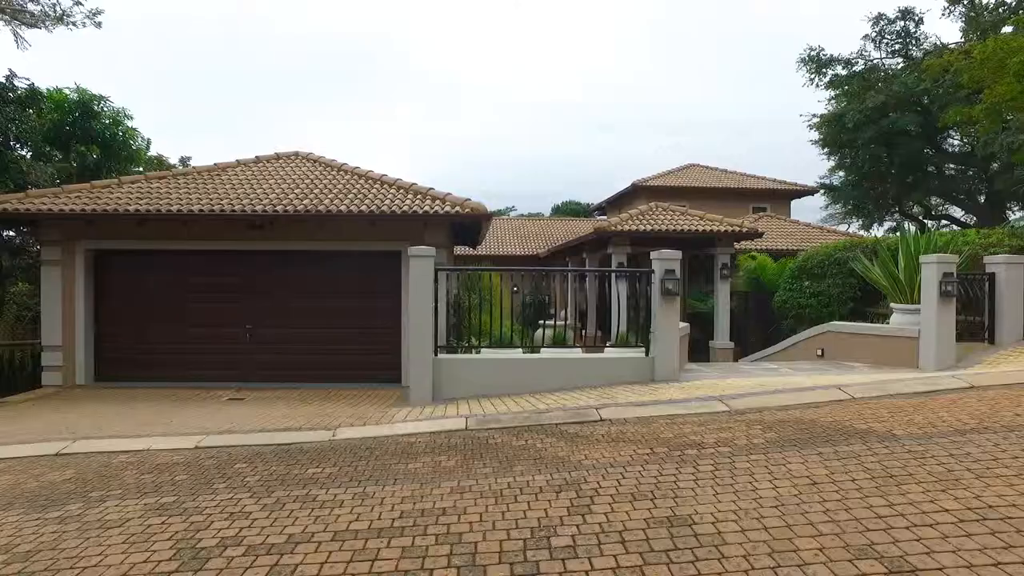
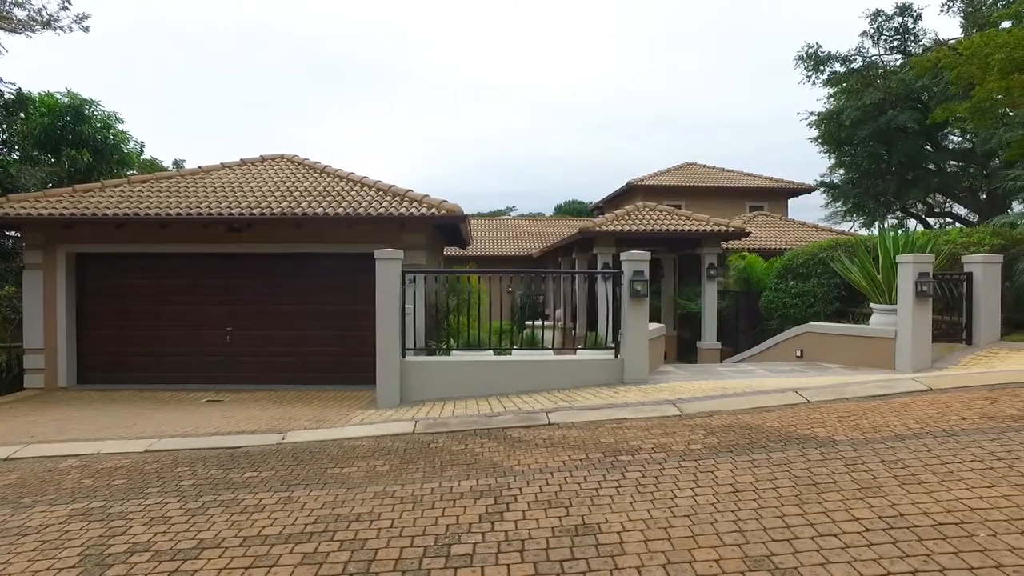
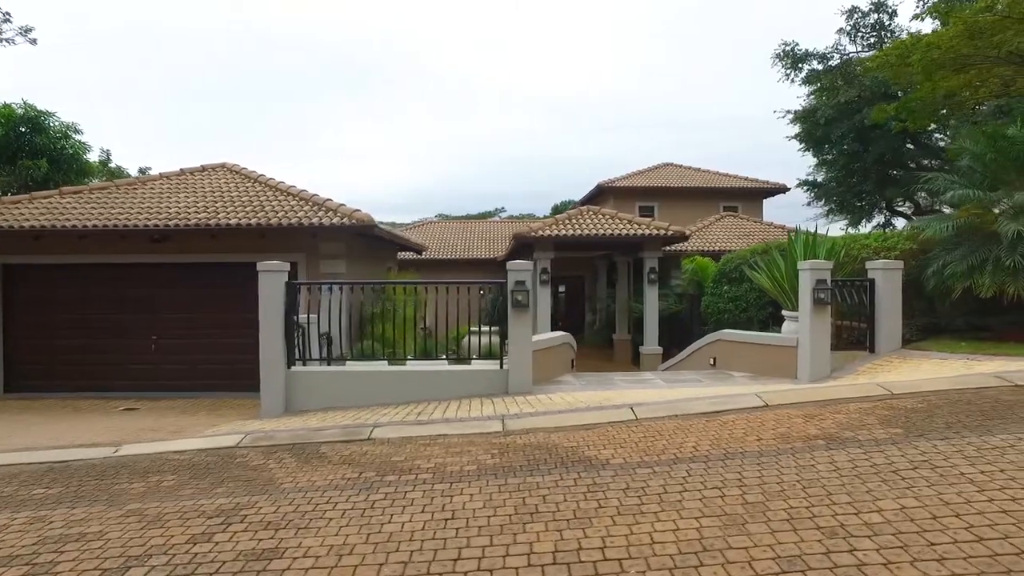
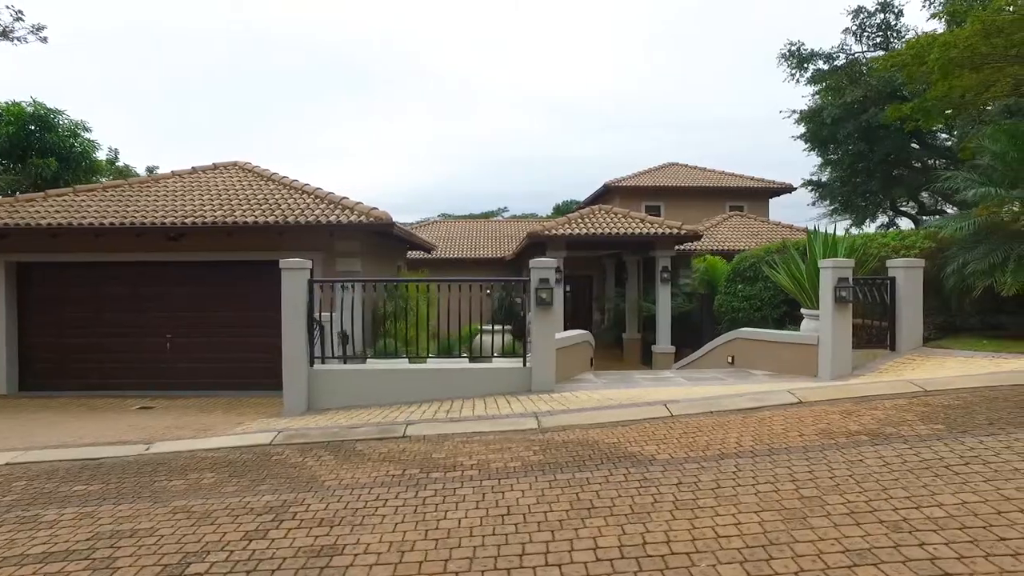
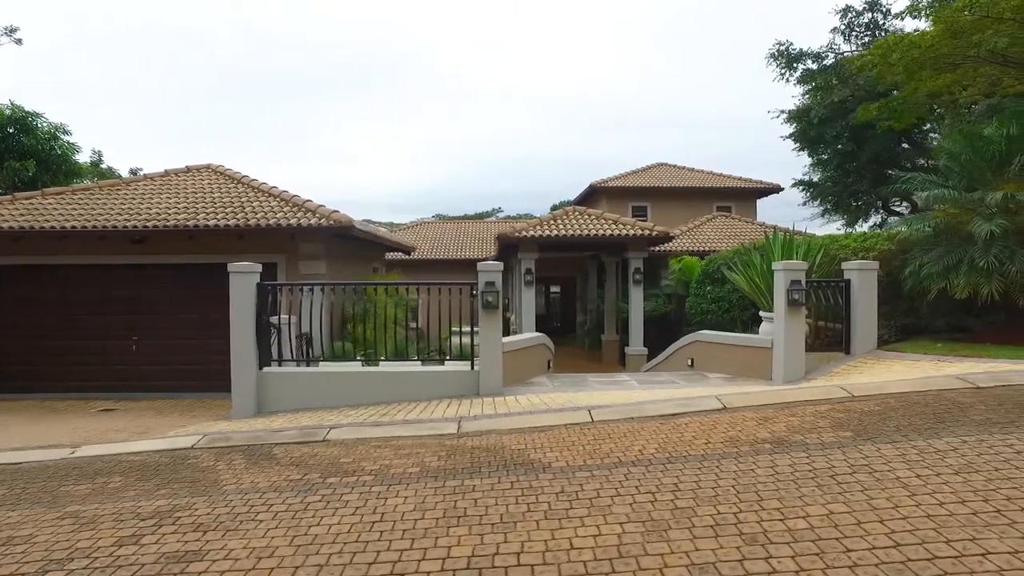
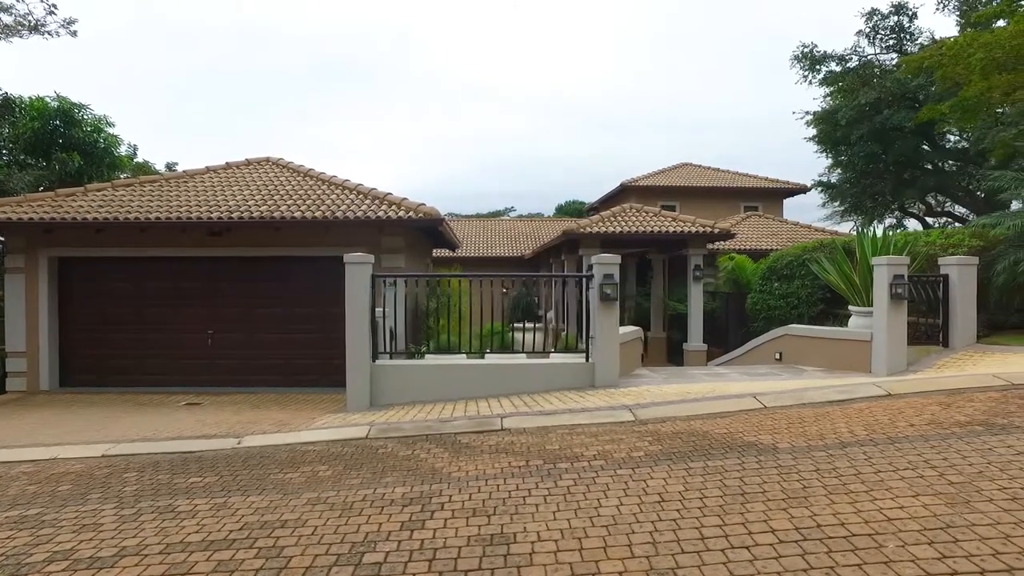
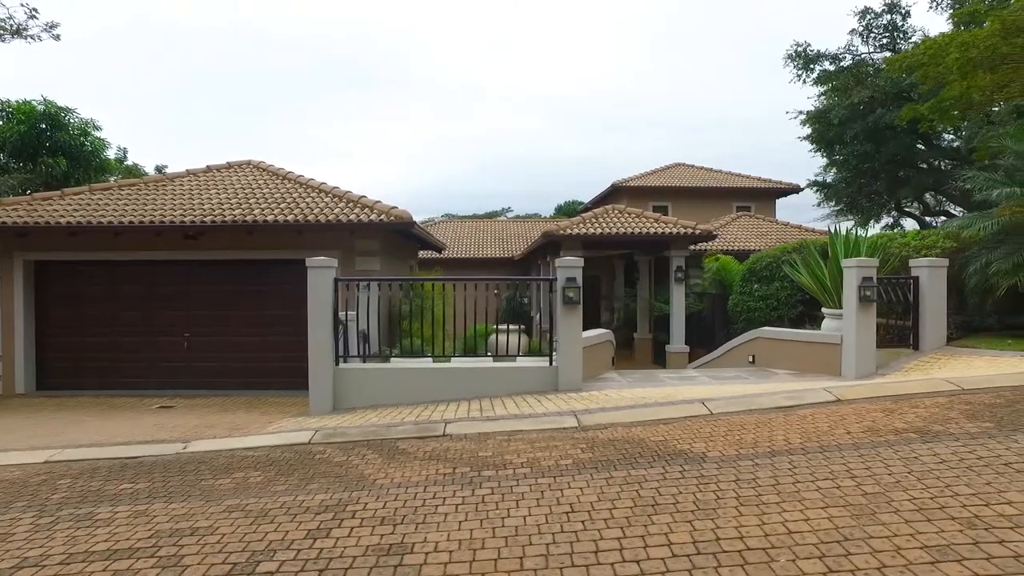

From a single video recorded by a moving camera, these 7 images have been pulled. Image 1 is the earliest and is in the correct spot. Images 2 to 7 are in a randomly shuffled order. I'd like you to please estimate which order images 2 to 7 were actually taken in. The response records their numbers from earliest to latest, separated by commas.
2, 6, 7, 4, 3, 5
